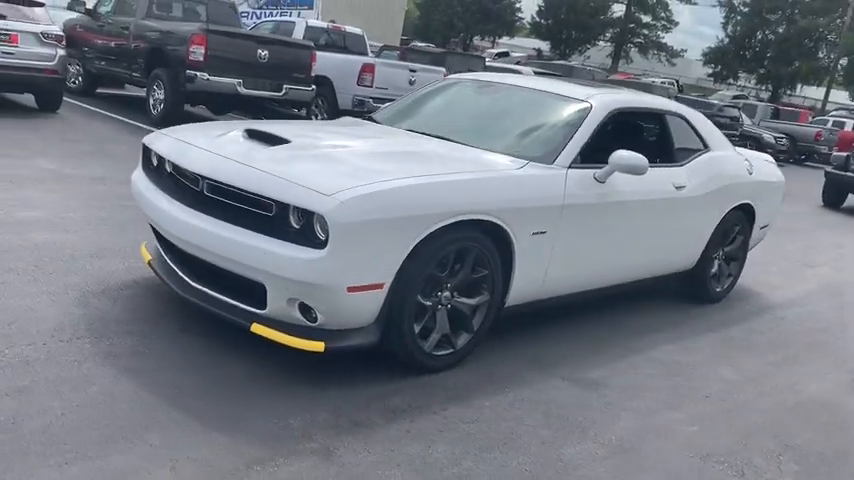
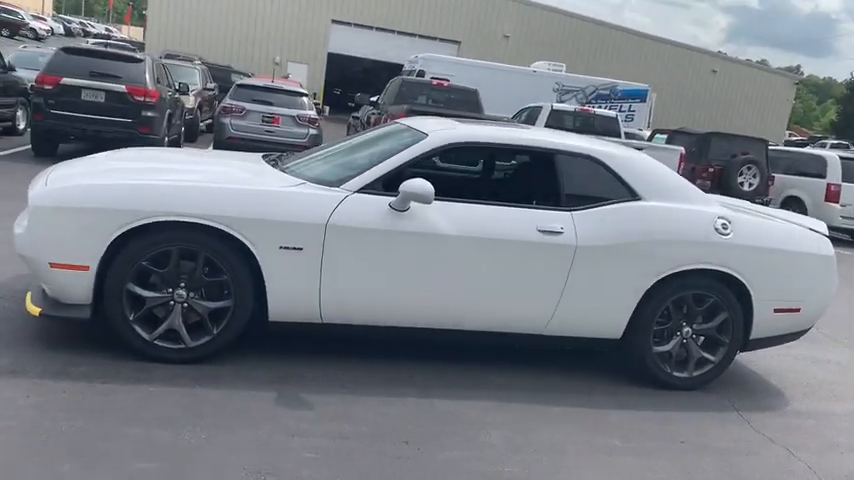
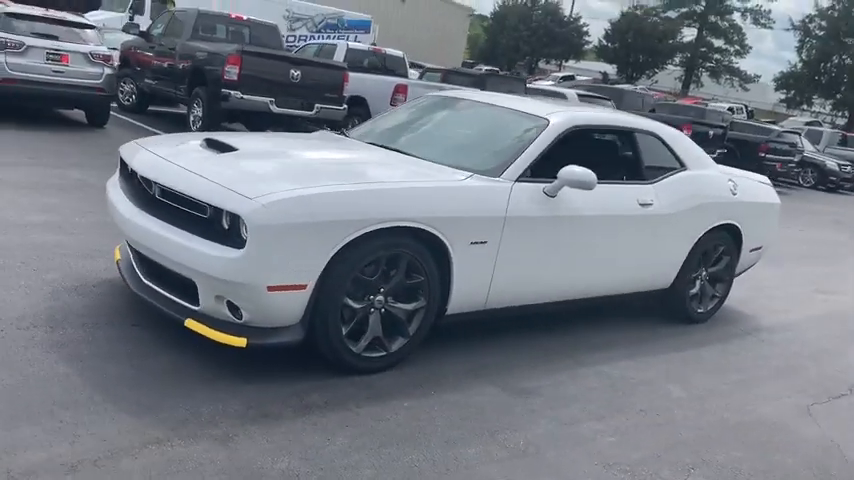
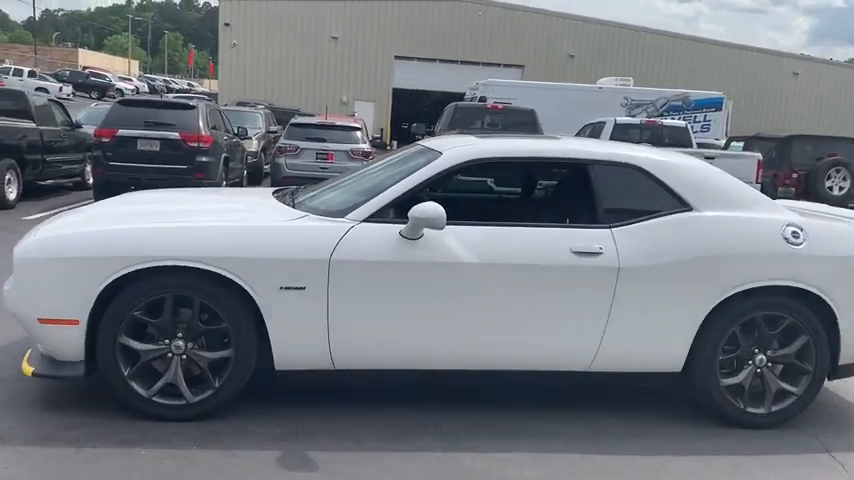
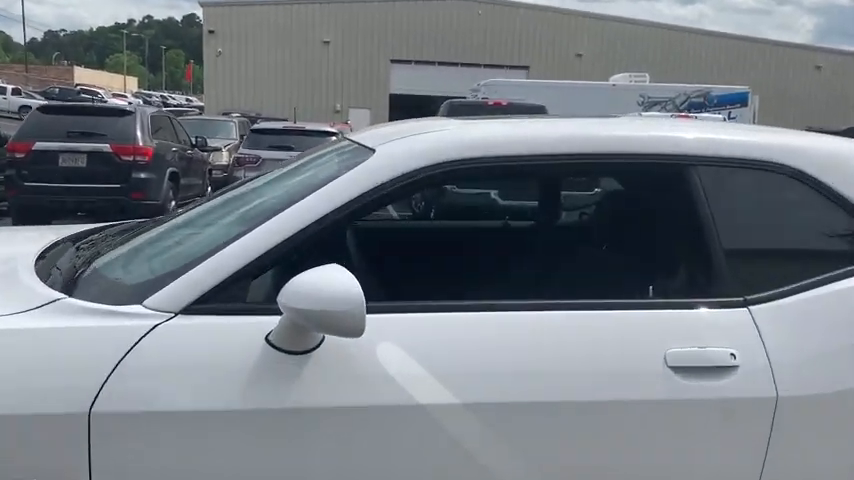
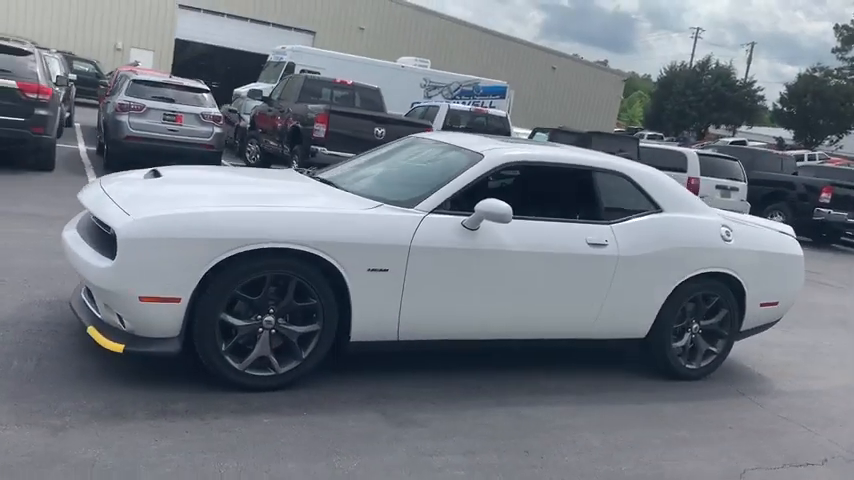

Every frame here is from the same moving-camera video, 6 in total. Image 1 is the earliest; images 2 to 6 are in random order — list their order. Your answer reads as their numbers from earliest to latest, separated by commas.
3, 6, 2, 4, 5
